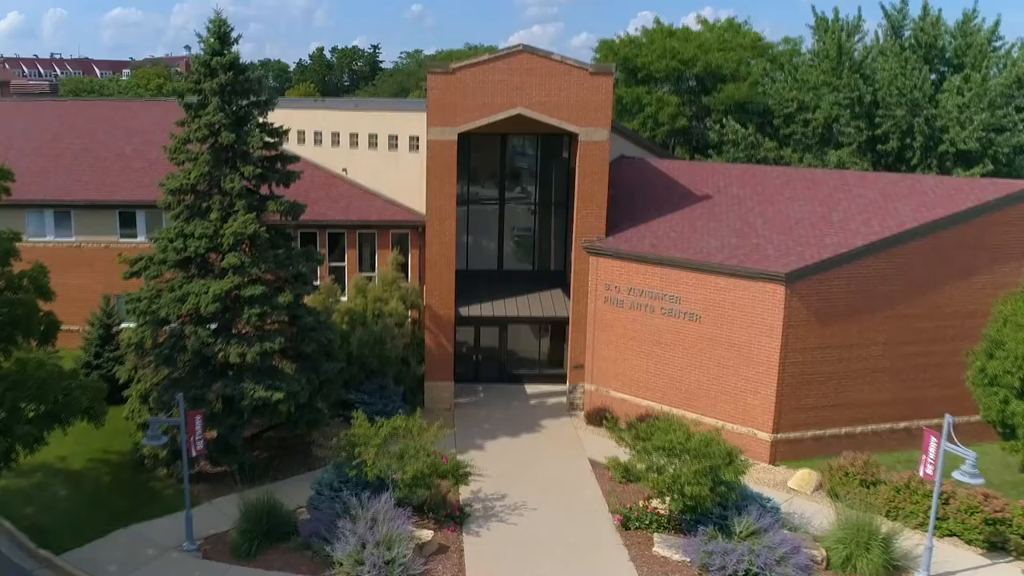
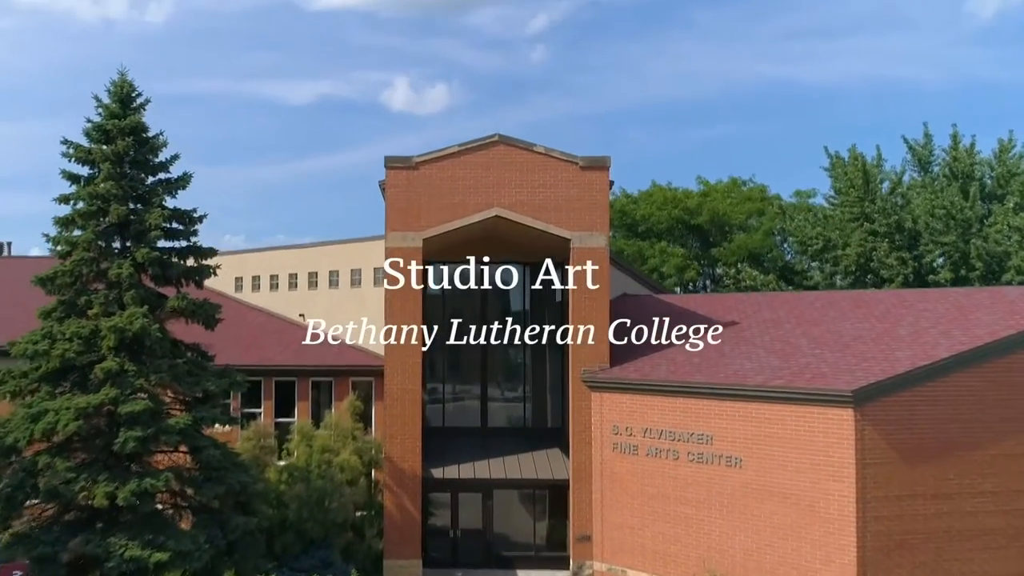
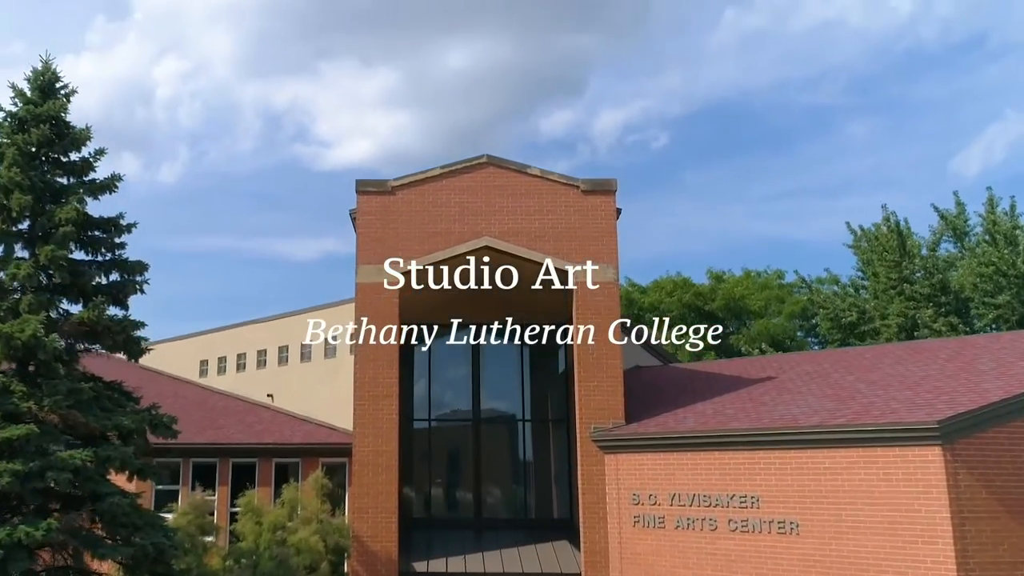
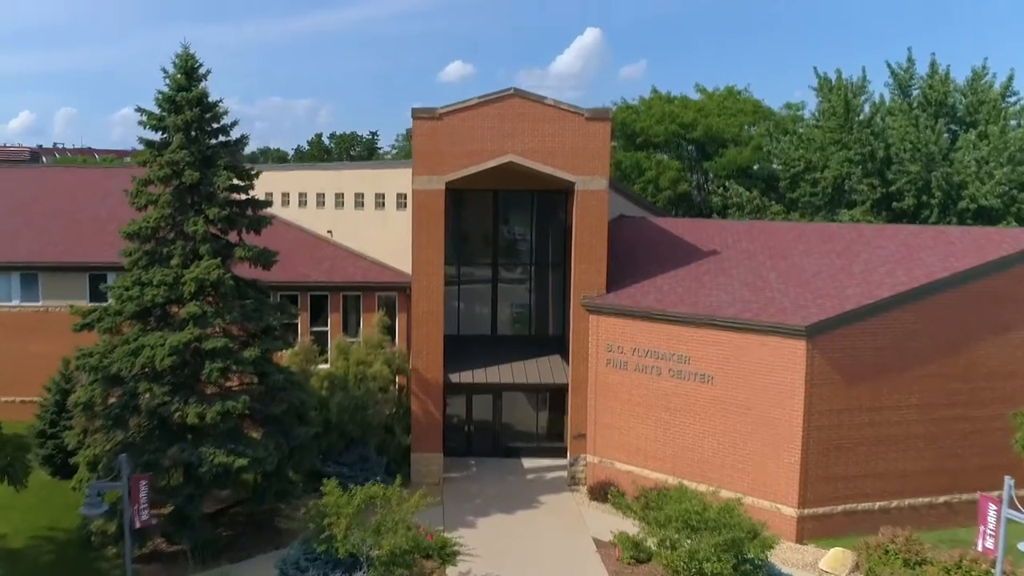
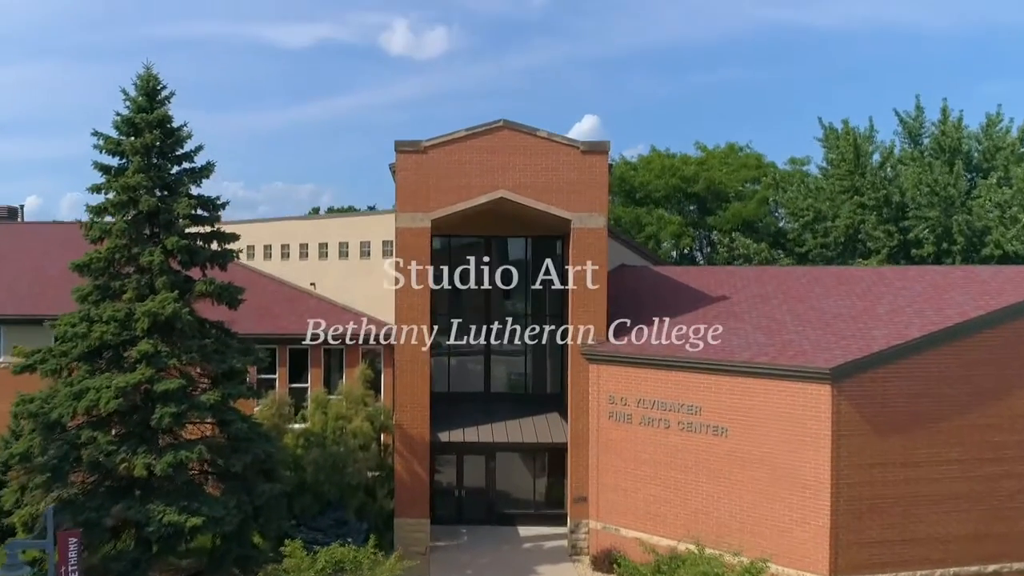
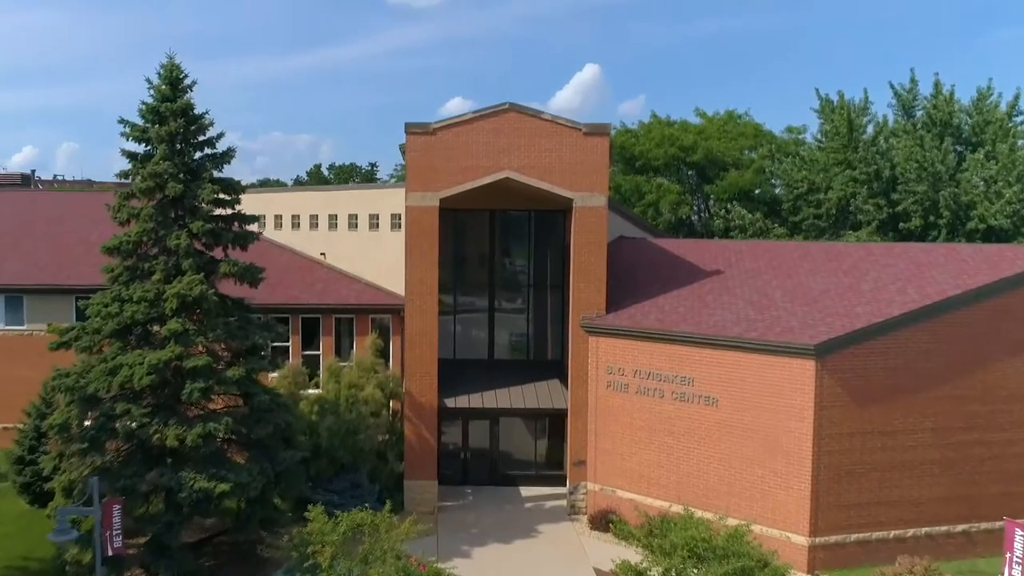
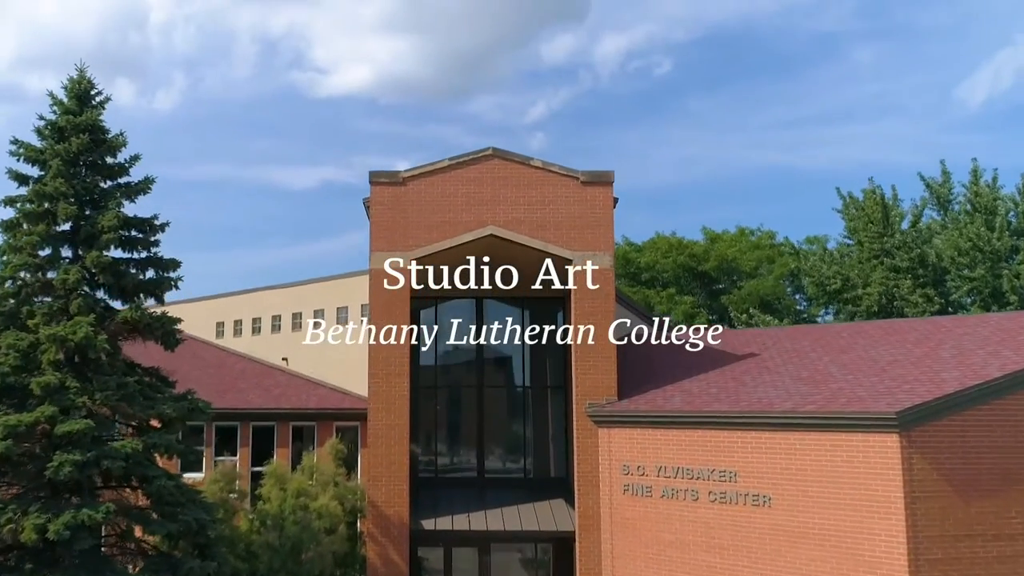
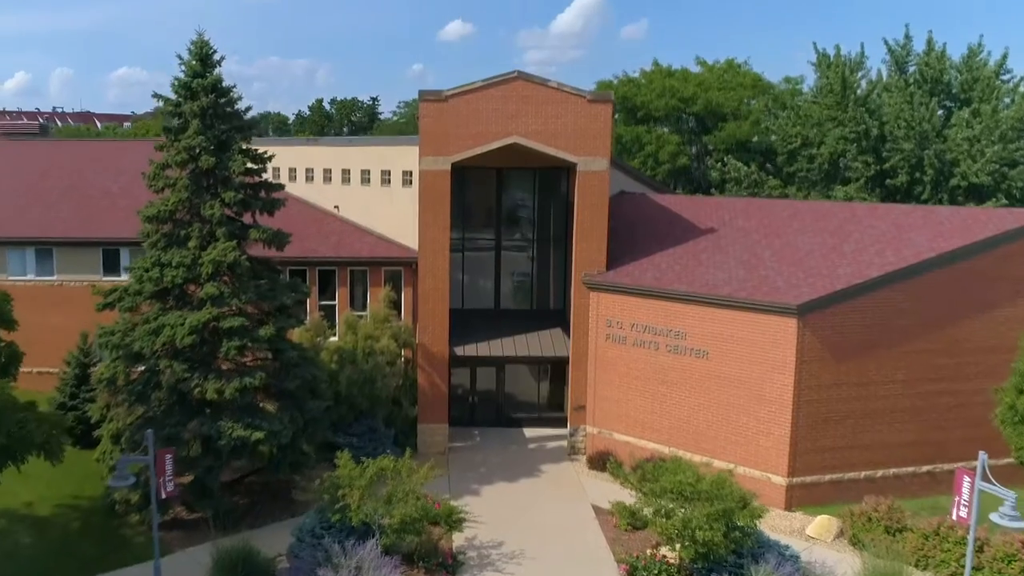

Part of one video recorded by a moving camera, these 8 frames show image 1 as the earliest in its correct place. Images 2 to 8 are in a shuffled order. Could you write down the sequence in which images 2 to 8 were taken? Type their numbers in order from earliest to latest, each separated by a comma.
8, 4, 6, 5, 2, 7, 3
